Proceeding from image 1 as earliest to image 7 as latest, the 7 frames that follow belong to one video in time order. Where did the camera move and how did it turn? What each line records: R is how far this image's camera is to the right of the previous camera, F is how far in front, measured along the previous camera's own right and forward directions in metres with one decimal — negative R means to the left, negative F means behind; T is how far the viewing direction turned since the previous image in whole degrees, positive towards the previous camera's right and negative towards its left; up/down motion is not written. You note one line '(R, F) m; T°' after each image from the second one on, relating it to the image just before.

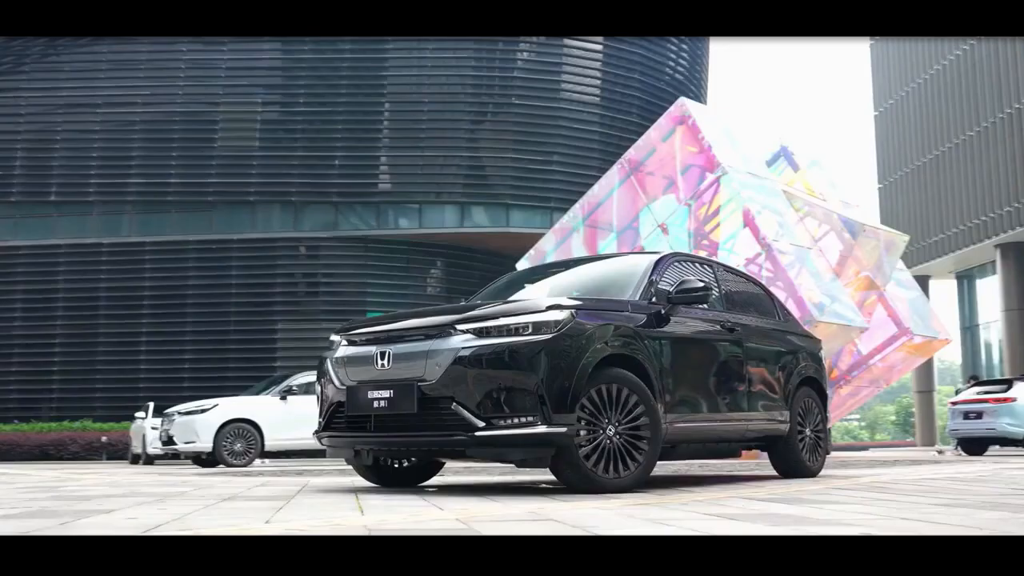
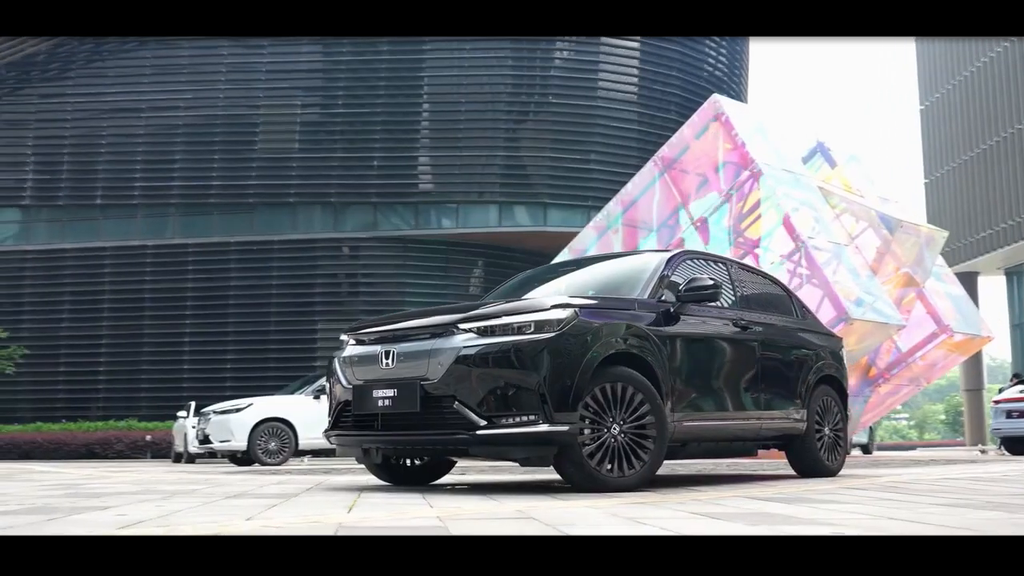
(+0.3, 0.0) m; -2°
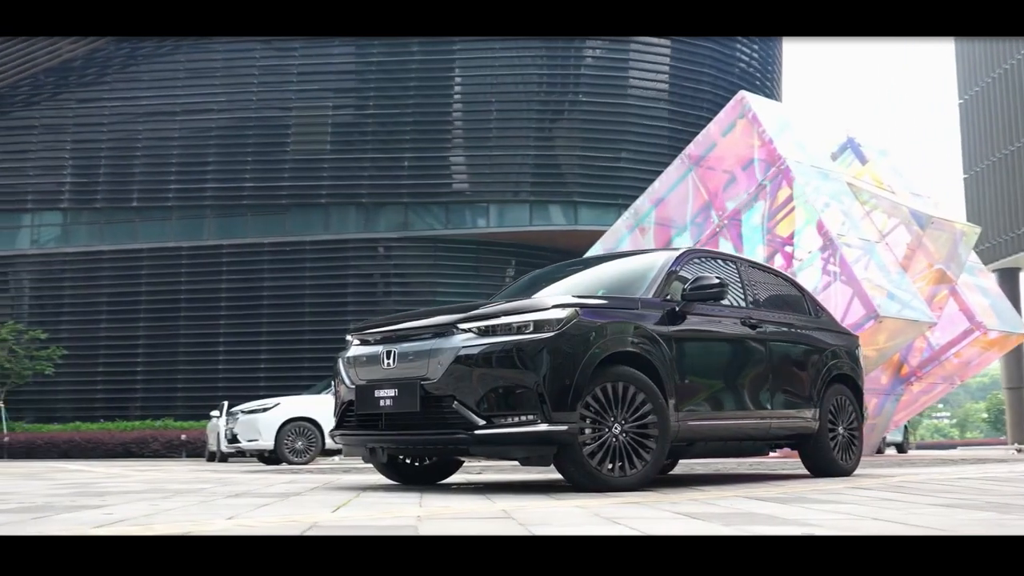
(+0.3, 0.0) m; -2°
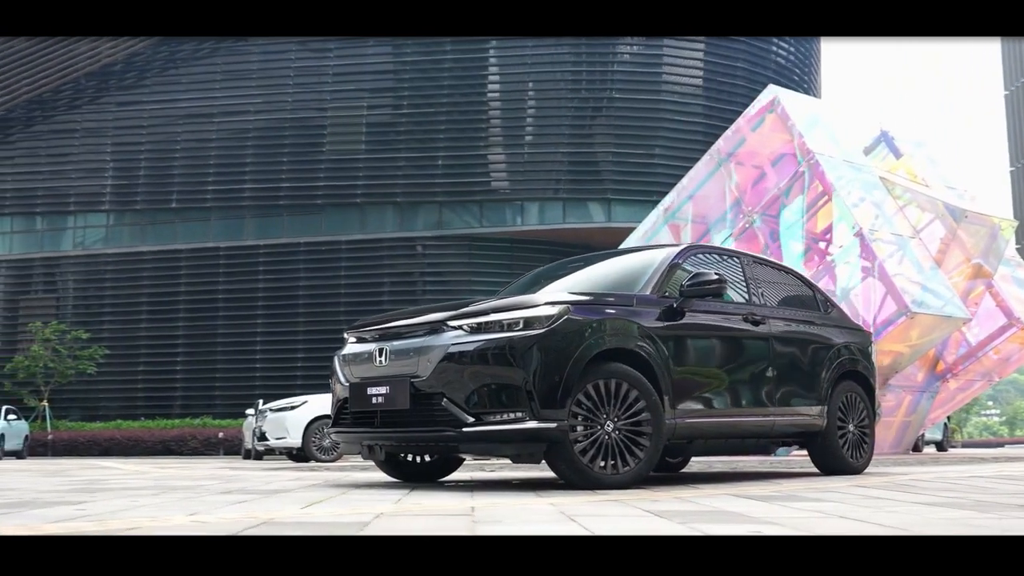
(+0.4, 0.0) m; -2°
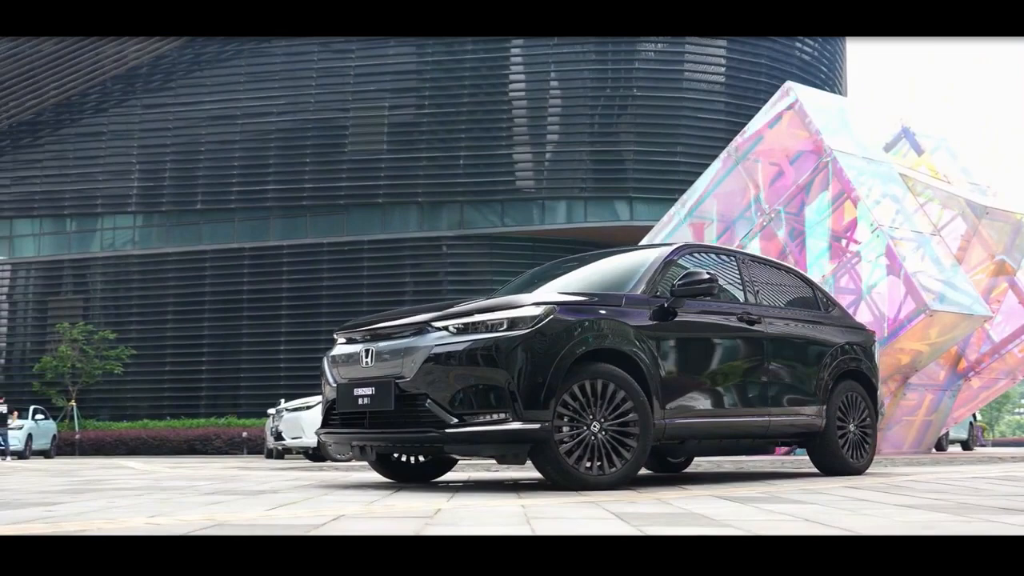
(+0.3, 0.0) m; -2°
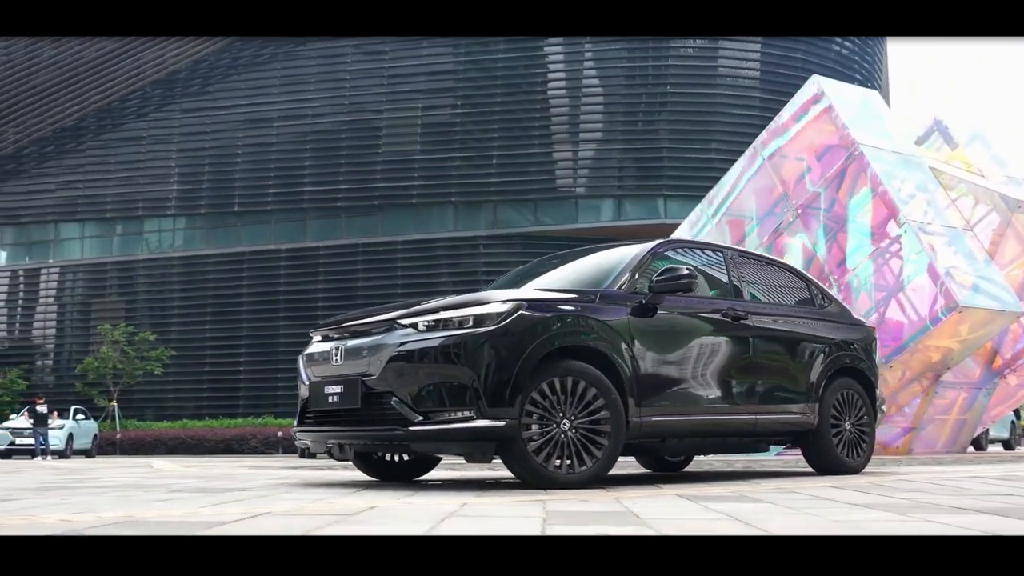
(+0.6, +0.1) m; -3°
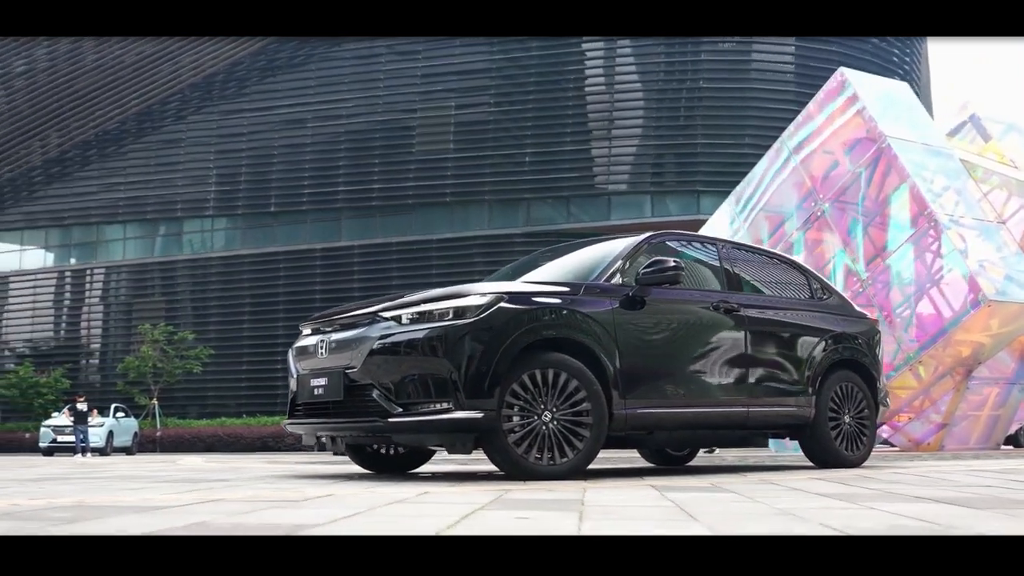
(+0.5, 0.0) m; -2°
